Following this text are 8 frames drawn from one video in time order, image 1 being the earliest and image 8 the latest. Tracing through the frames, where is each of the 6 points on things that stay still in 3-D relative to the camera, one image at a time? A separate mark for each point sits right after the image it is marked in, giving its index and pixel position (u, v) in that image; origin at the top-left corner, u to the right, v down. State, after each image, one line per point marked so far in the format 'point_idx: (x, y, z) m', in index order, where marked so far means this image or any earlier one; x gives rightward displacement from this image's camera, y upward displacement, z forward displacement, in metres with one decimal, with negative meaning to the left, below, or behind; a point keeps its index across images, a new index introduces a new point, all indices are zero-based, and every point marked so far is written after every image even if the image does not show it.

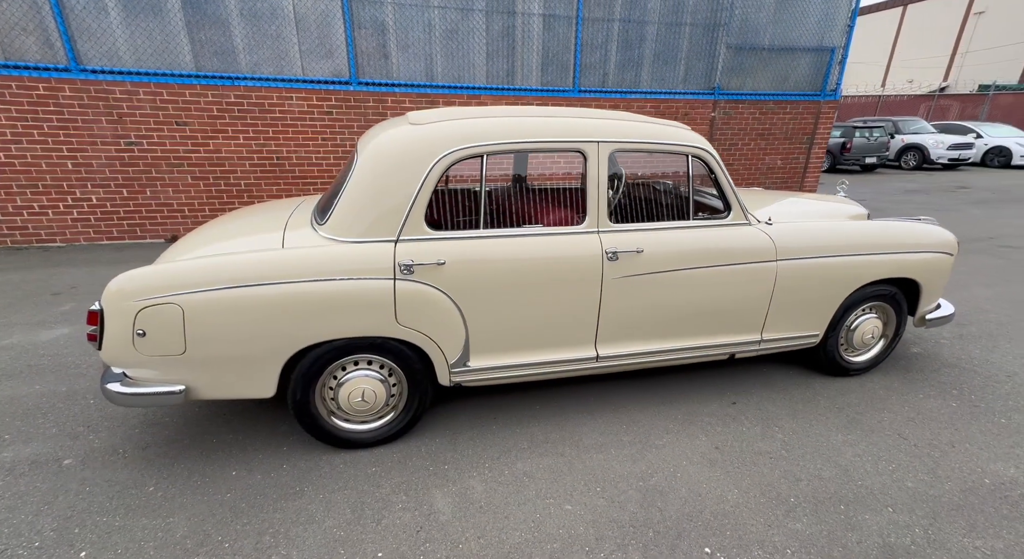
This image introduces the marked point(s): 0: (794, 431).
0: (+1.6, -0.8, +2.7) m
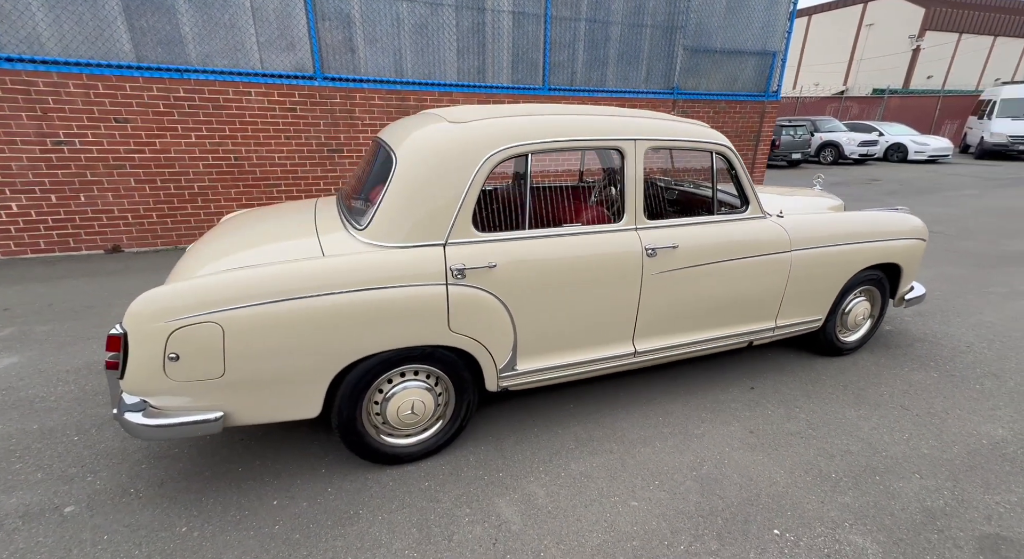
0: (+1.8, -0.8, +2.9) m
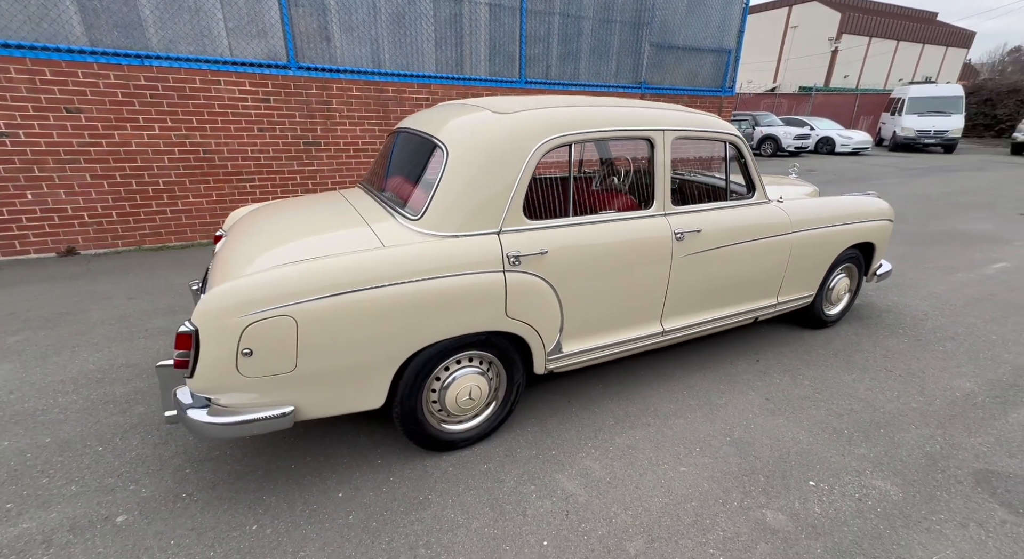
0: (+2.0, -0.6, +3.2) m
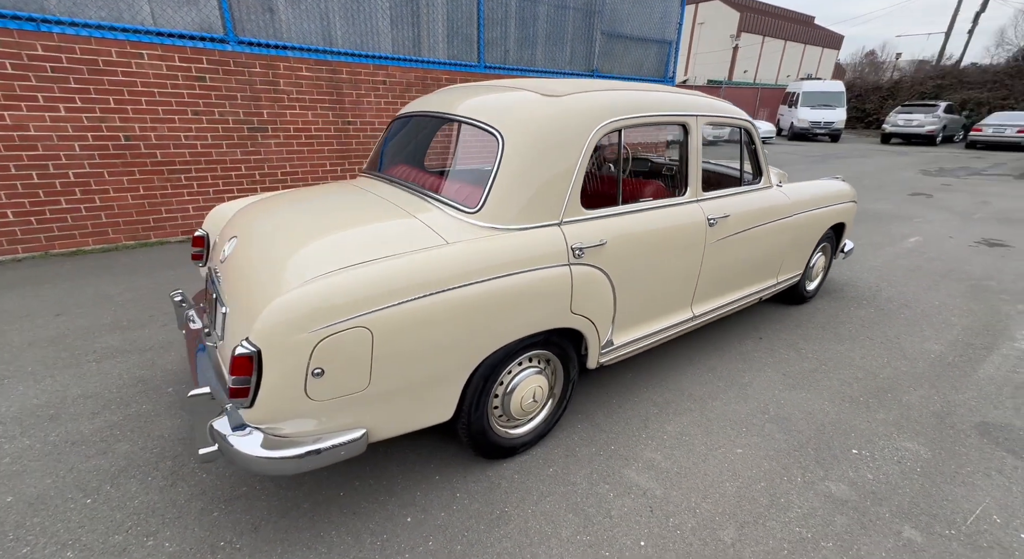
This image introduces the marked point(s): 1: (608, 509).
0: (+2.2, -0.5, +3.4) m
1: (+0.4, -1.0, +2.1) m
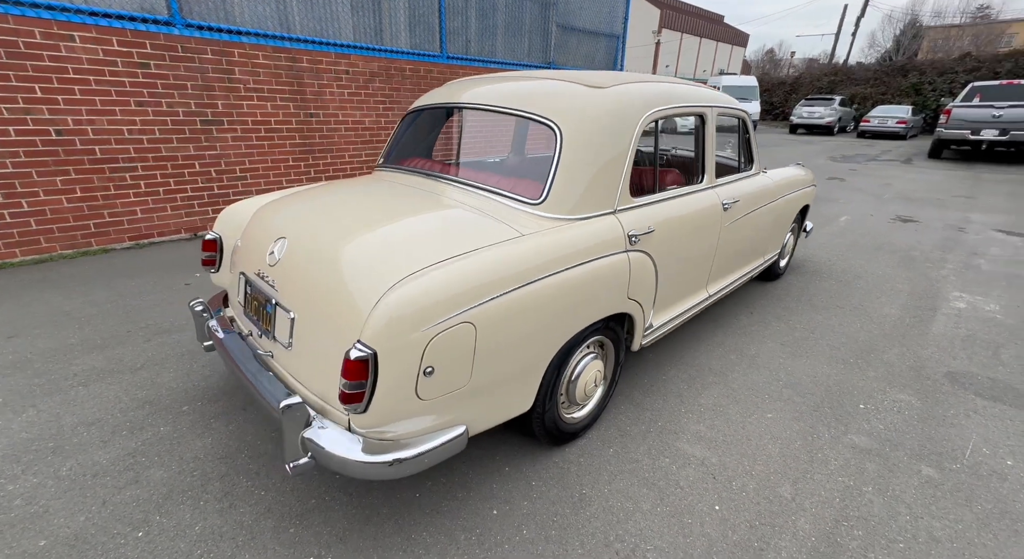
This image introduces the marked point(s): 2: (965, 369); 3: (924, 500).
0: (+2.3, -0.3, +3.8) m
1: (+0.7, -0.9, +2.2) m
2: (+3.0, -0.6, +3.2) m
3: (+1.8, -1.0, +2.1) m
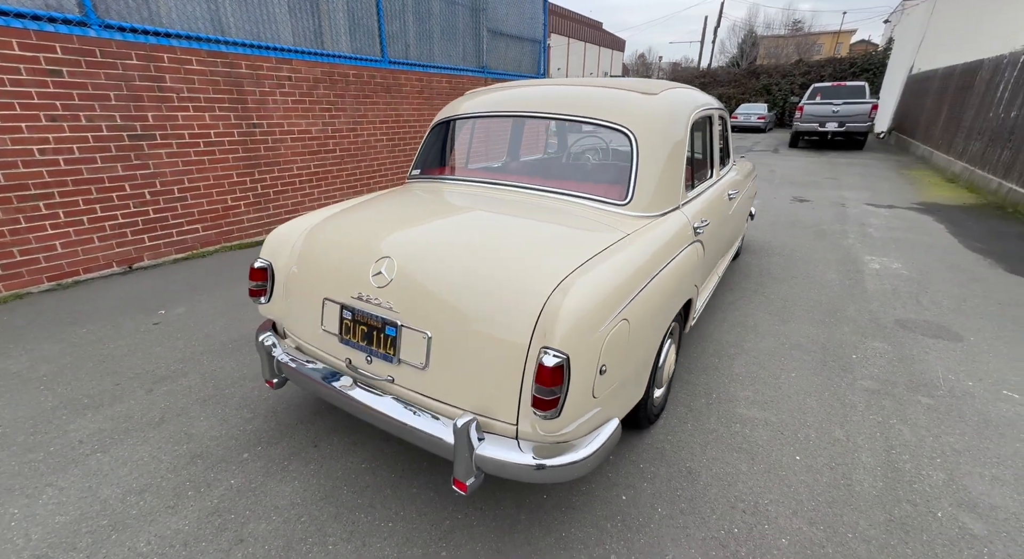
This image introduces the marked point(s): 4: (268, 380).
0: (+2.3, -0.1, +4.3) m
1: (+1.2, -0.8, +2.5) m
2: (+3.2, -0.3, +3.9) m
3: (+2.3, -0.8, +2.6) m
4: (-1.1, -0.5, +2.2) m
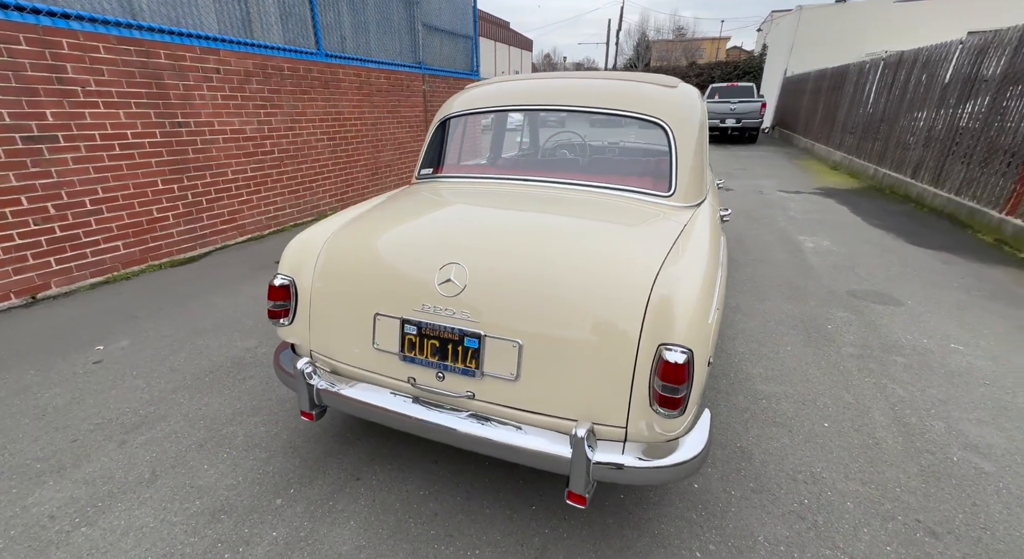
0: (+2.1, +0.1, +4.6) m
1: (+1.5, -0.7, +2.6) m
2: (+3.1, -0.1, +4.4) m
3: (+2.5, -0.6, +3.0) m
4: (-0.8, -0.5, +2.0) m
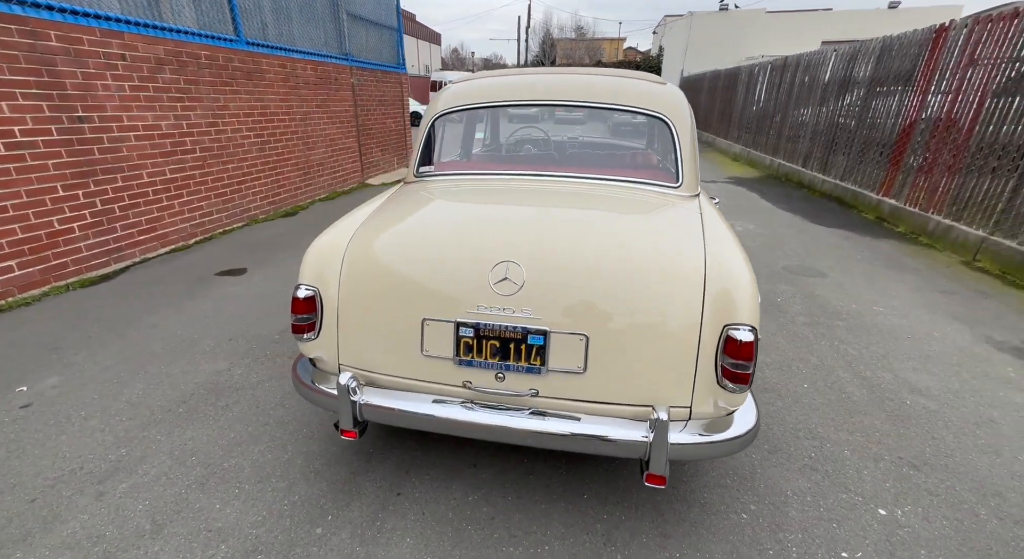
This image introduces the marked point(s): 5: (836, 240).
0: (+1.8, +0.2, +5.0) m
1: (+1.5, -0.6, +2.9) m
2: (+2.7, +0.2, +4.9) m
3: (+2.5, -0.4, +3.4) m
4: (-0.6, -0.6, +1.8) m
5: (+3.9, +0.5, +5.8) m
